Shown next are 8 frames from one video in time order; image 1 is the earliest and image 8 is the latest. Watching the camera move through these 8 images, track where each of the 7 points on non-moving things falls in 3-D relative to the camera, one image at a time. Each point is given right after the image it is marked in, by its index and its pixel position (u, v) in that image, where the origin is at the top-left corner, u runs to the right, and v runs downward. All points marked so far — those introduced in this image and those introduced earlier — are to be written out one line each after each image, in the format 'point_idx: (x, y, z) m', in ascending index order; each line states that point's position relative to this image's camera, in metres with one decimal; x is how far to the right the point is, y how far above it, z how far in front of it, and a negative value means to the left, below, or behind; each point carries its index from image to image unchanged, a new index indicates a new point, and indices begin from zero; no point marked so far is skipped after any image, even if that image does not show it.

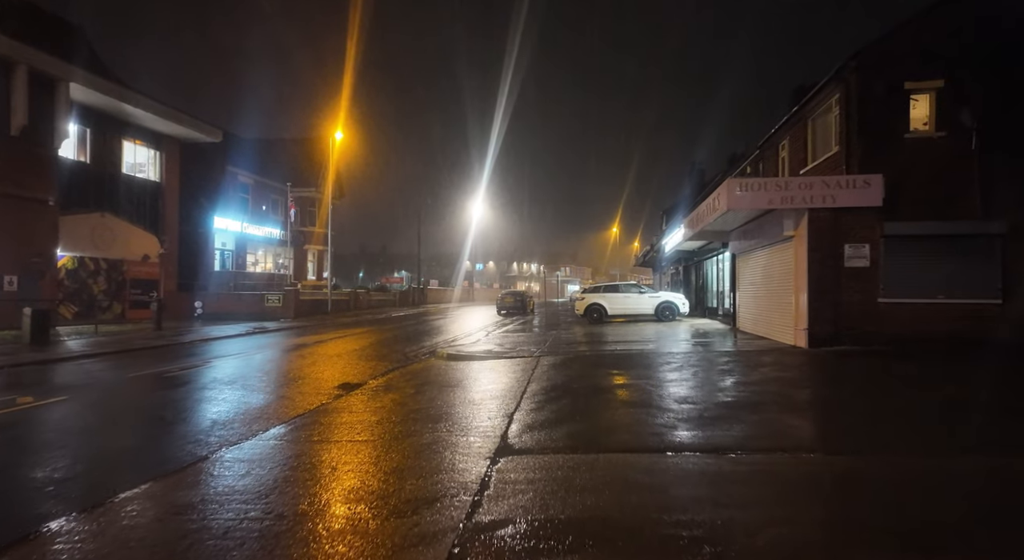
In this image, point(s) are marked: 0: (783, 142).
0: (+8.5, +4.3, +16.8) m
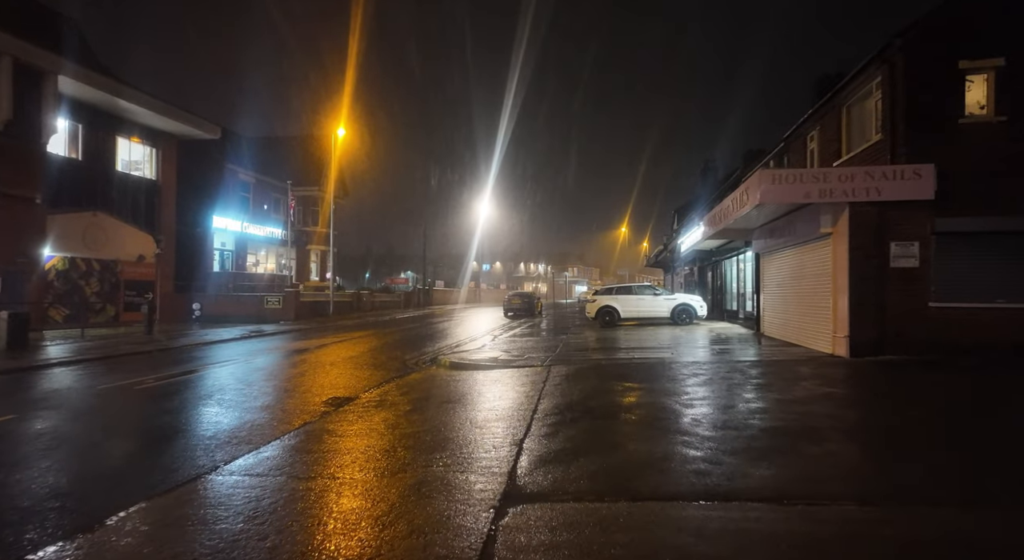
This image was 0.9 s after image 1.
0: (+8.7, +4.3, +15.6) m
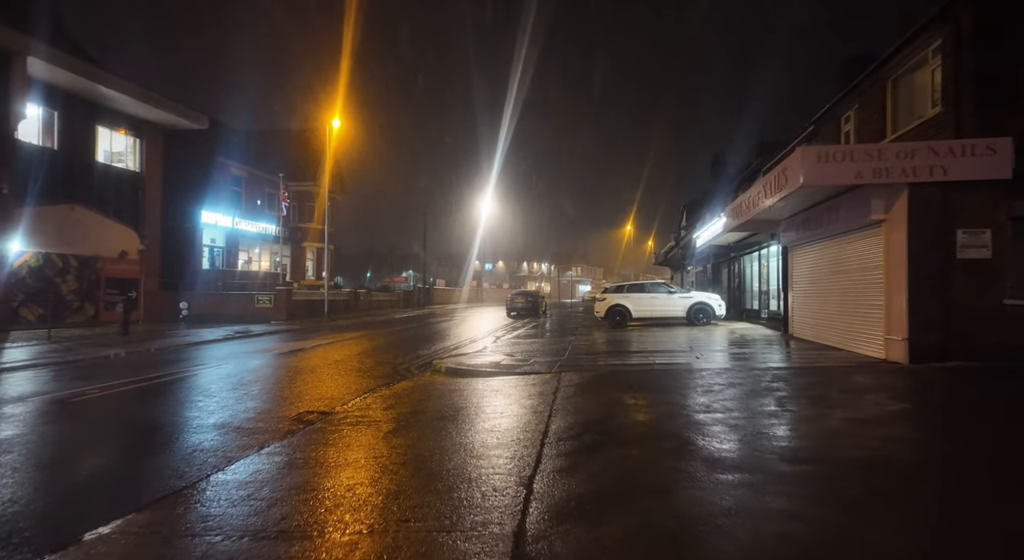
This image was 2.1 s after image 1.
0: (+8.8, +4.4, +14.2) m
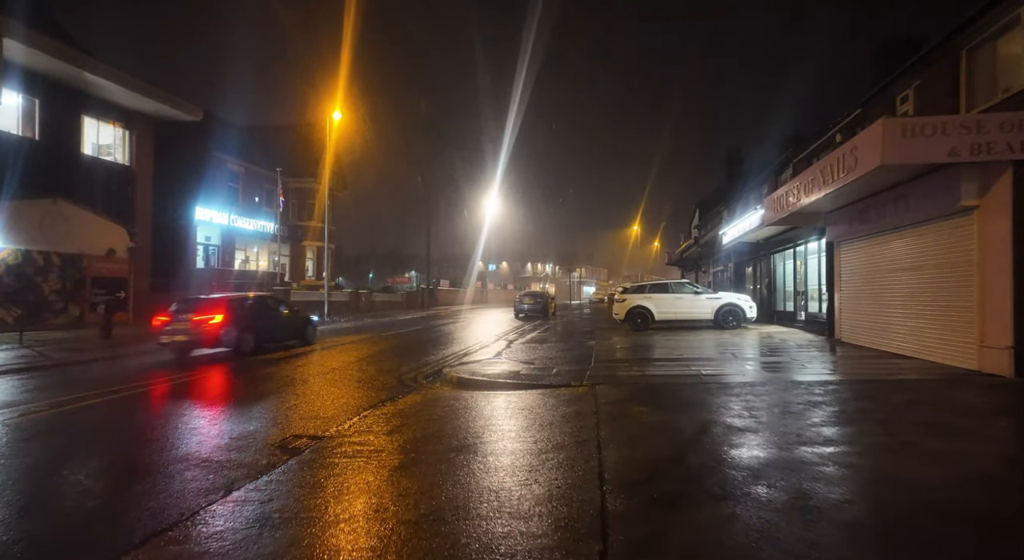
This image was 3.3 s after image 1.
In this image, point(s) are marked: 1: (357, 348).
0: (+9.2, +4.4, +12.7) m
1: (-5.0, -2.3, +17.9) m
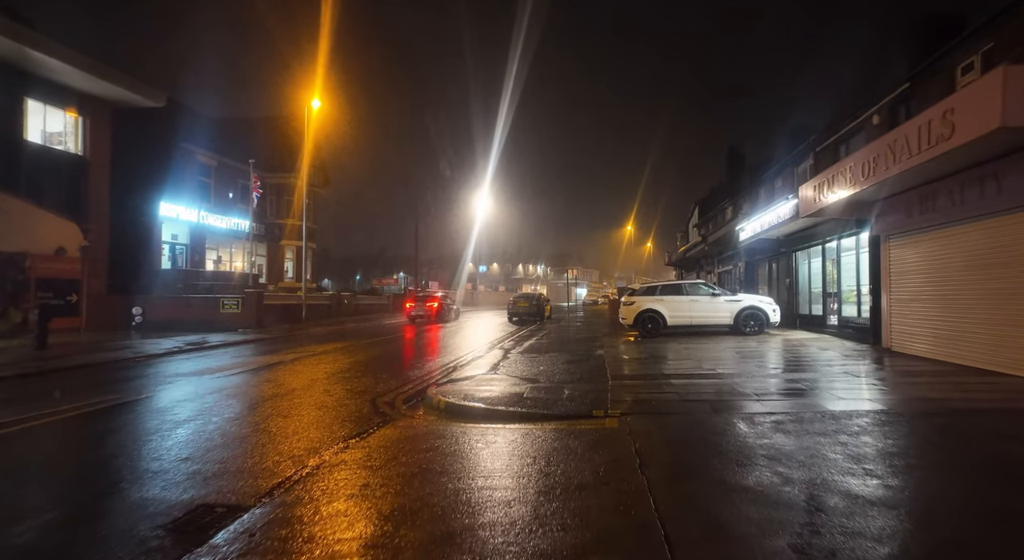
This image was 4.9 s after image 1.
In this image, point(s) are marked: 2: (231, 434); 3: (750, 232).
0: (+9.2, +4.4, +10.9) m
1: (-5.1, -2.3, +15.8) m
2: (-3.6, -2.0, +6.9) m
3: (+7.9, +1.6, +18.1) m
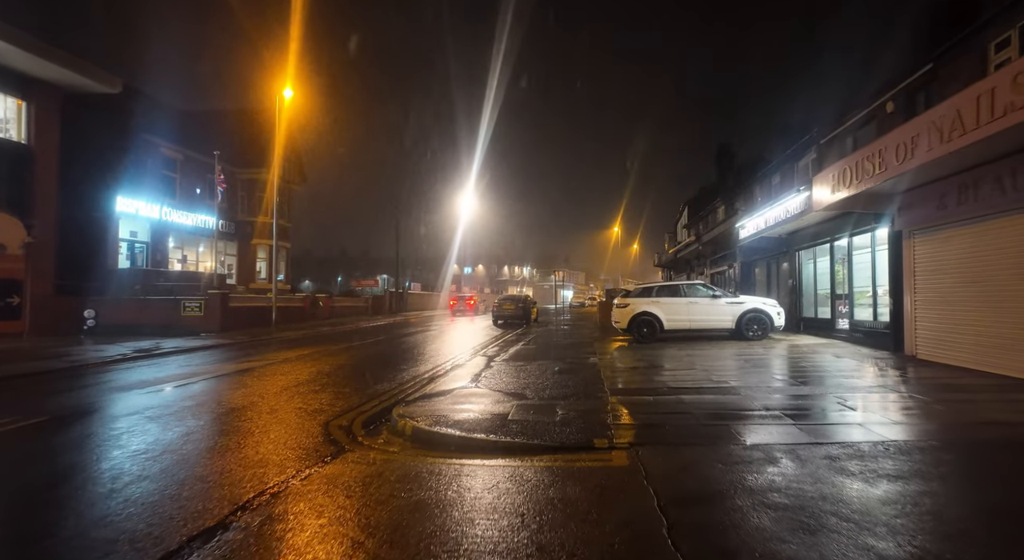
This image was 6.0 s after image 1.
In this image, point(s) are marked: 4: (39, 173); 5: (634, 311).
0: (+8.9, +4.4, +9.8) m
1: (-5.6, -2.3, +14.3) m
2: (-3.8, -1.9, +5.4) m
3: (+7.4, +1.6, +16.9) m
4: (-17.5, +4.0, +20.0) m
5: (+3.5, -0.9, +15.6) m
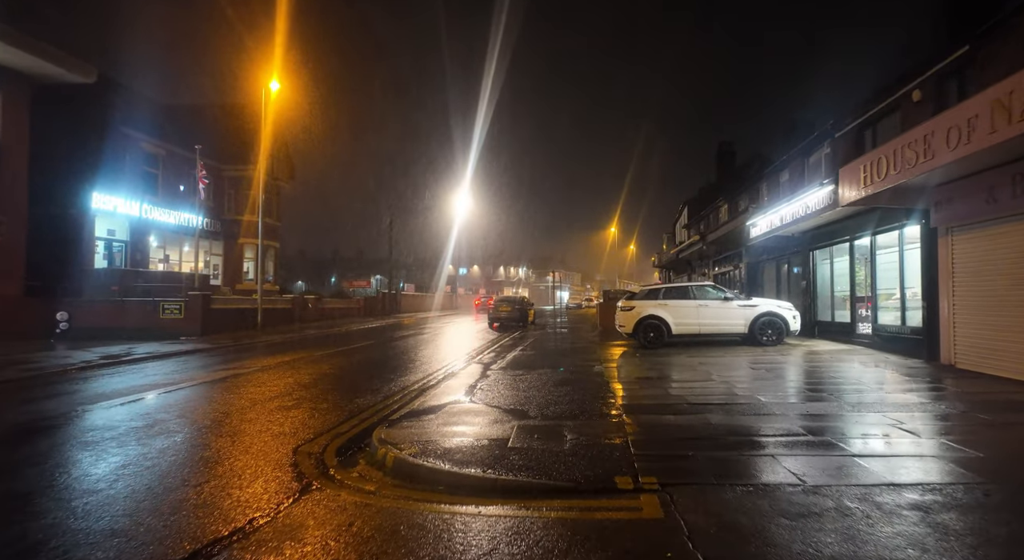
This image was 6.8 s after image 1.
0: (+8.9, +4.4, +8.9) m
1: (-5.6, -2.3, +13.2) m
2: (-3.8, -2.0, +4.4) m
3: (+7.3, +1.6, +16.0) m
4: (-17.6, +3.9, +18.8) m
5: (+3.5, -0.9, +14.6) m
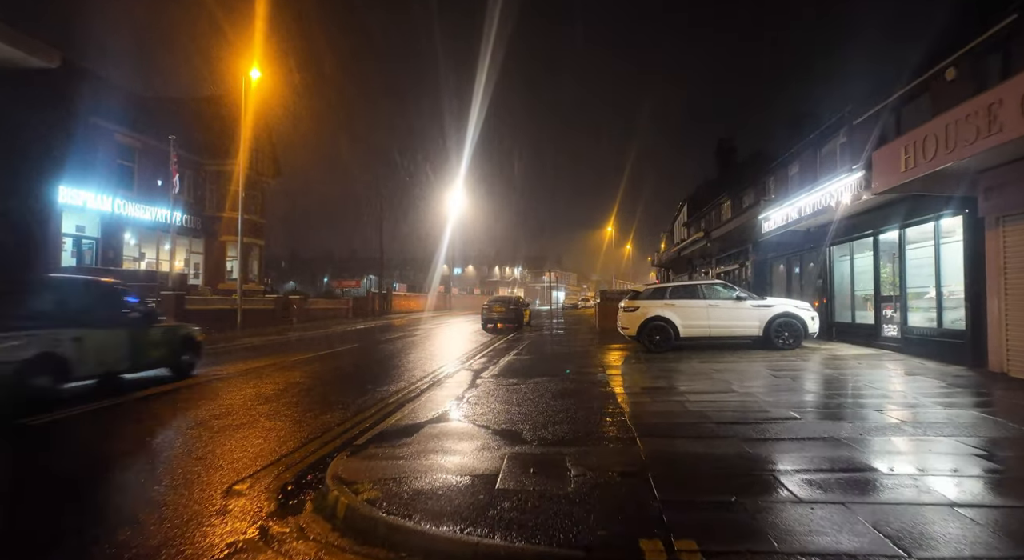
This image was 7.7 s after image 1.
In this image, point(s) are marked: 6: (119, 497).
0: (+8.8, +4.4, +7.7) m
1: (-5.8, -2.3, +12.0) m
2: (-3.8, -1.9, +3.1) m
3: (+7.2, +1.6, +14.8) m
4: (-17.8, +4.0, +17.5) m
5: (+3.3, -0.9, +13.5) m
6: (-3.5, -1.9, +4.5) m
